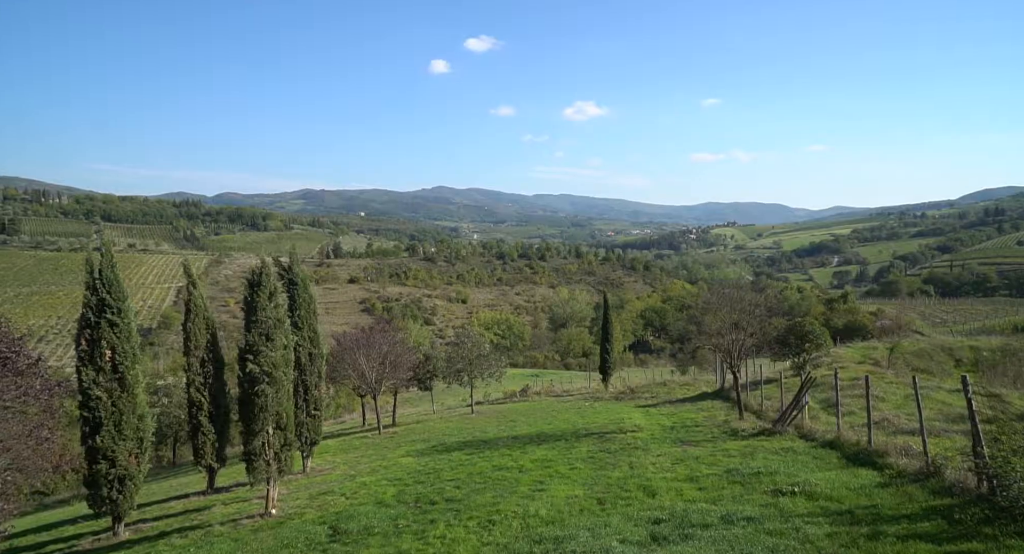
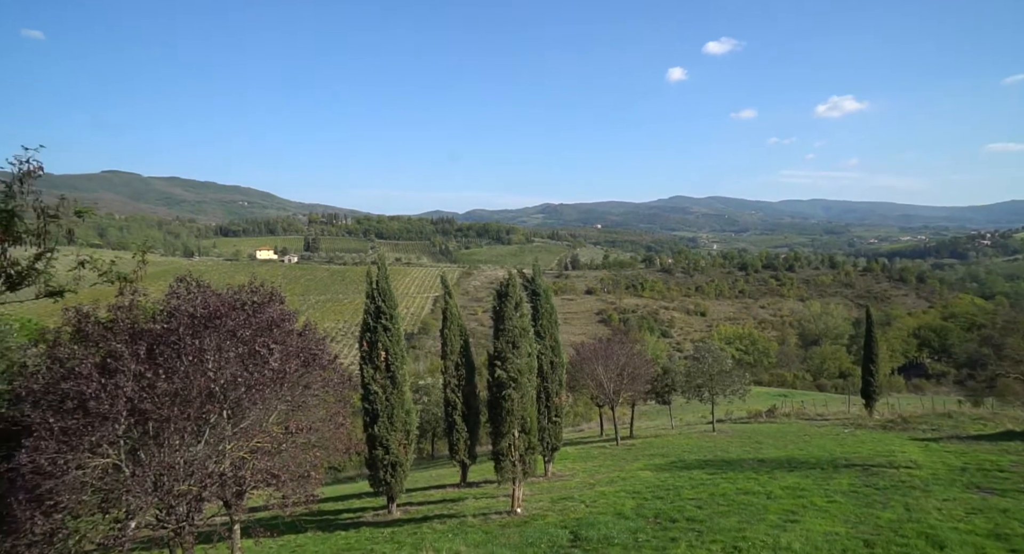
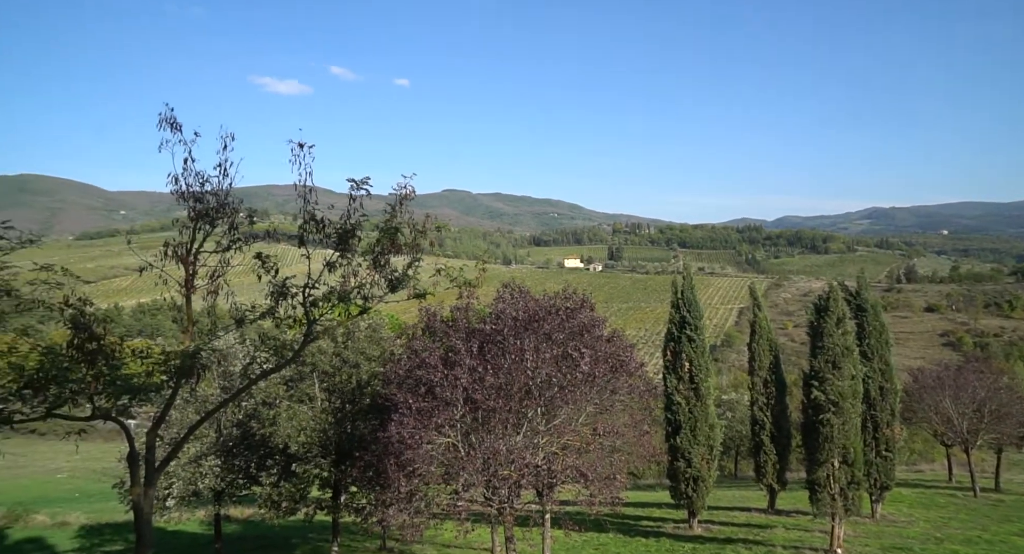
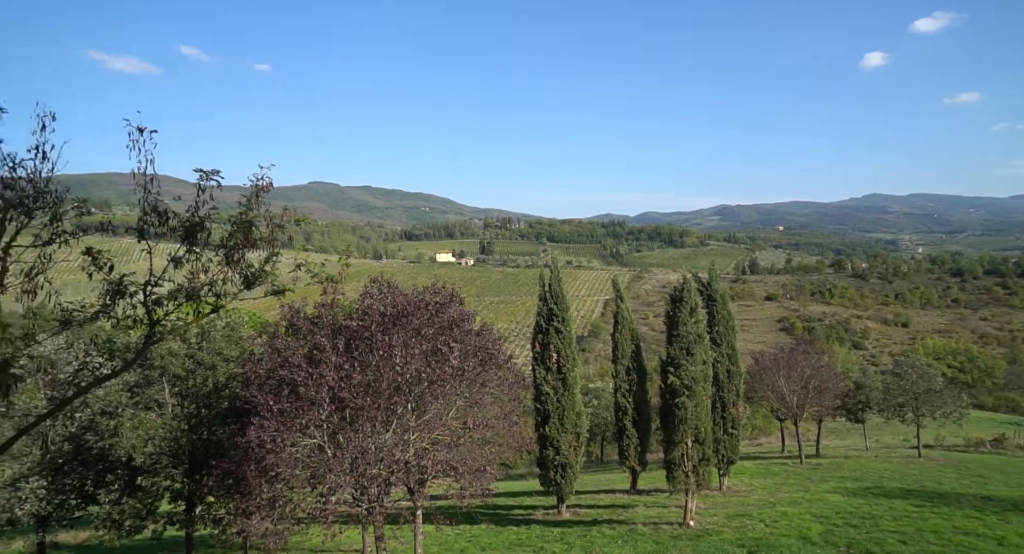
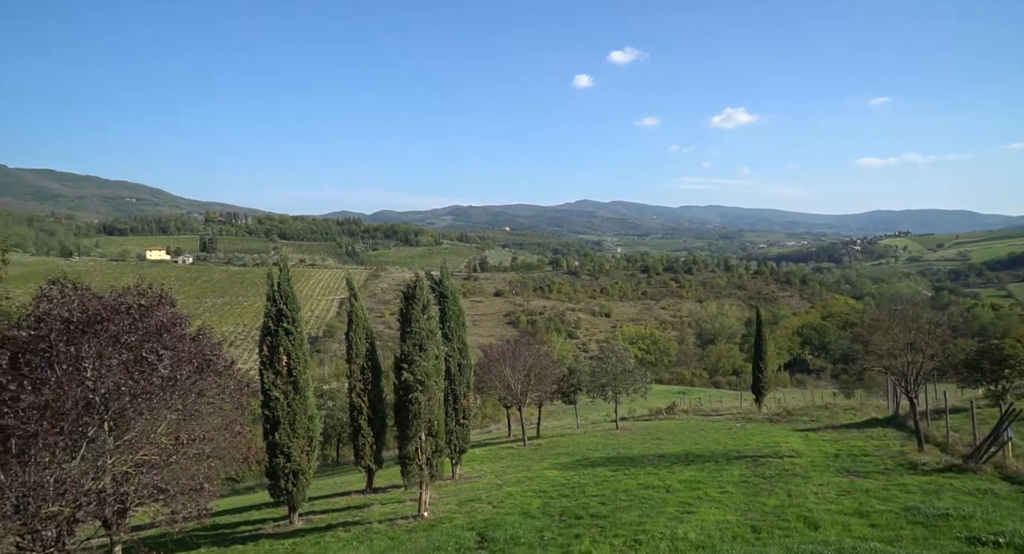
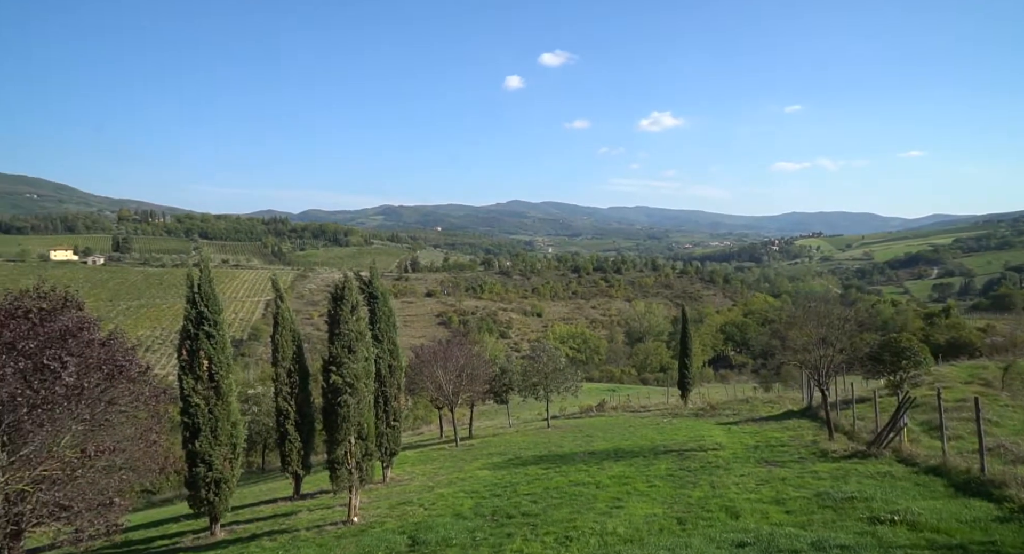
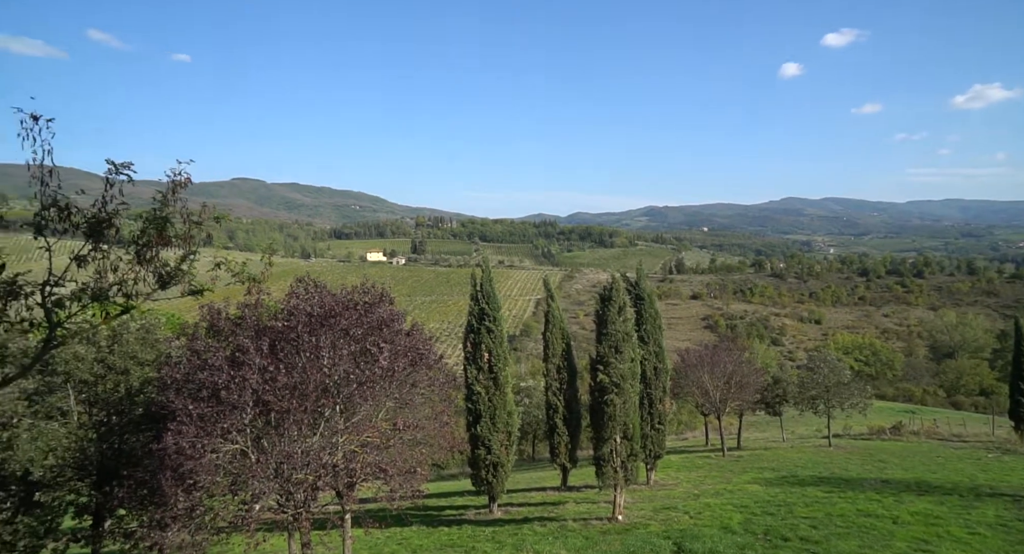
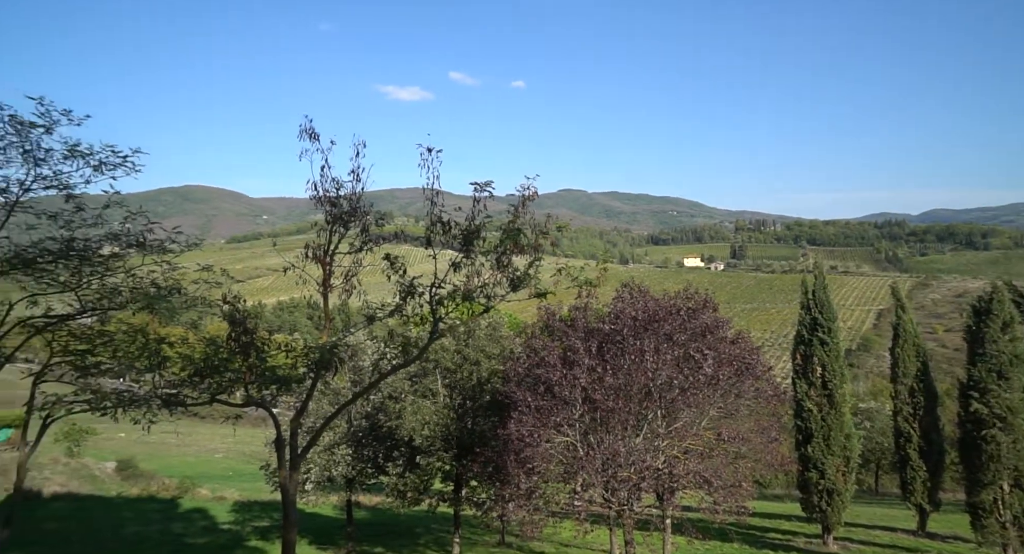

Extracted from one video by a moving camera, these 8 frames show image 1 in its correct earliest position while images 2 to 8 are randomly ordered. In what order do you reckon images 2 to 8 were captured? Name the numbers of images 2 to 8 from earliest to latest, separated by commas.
6, 5, 2, 7, 4, 3, 8
